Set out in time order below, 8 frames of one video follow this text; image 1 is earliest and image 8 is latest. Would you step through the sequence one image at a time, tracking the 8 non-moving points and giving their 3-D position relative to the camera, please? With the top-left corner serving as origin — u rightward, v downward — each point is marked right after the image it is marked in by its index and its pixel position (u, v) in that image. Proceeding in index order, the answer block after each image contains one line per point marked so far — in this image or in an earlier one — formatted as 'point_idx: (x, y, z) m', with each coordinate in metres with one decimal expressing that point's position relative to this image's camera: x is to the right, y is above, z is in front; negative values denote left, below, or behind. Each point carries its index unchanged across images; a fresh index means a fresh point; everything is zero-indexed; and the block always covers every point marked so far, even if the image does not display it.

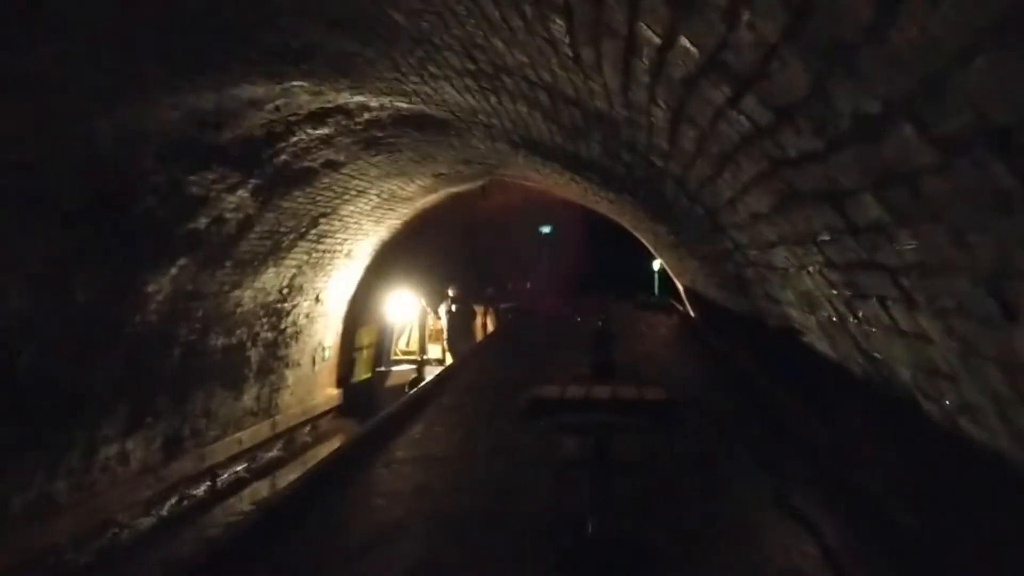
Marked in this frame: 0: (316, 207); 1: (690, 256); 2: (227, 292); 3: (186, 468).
0: (-1.5, +0.6, +9.4) m
1: (+0.9, +0.2, +6.4) m
2: (-2.1, 0.0, +9.2) m
3: (-2.4, -1.3, +9.0) m
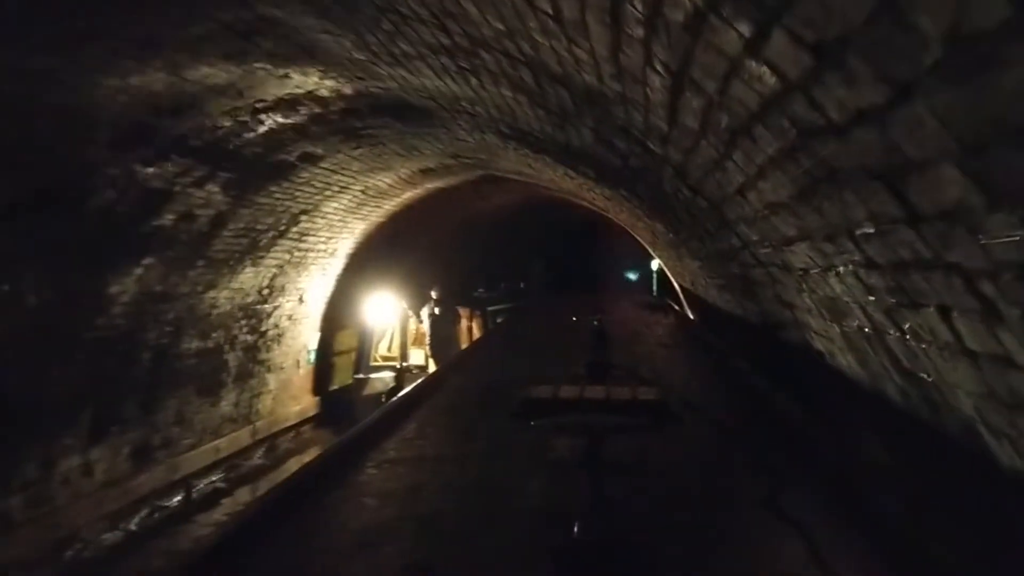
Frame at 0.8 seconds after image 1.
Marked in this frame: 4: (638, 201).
0: (-1.6, +0.6, +8.9) m
1: (+0.9, +0.2, +5.9) m
2: (-2.2, 0.0, +8.7) m
3: (-2.5, -1.3, +8.6) m
4: (+0.6, +0.4, +5.8) m
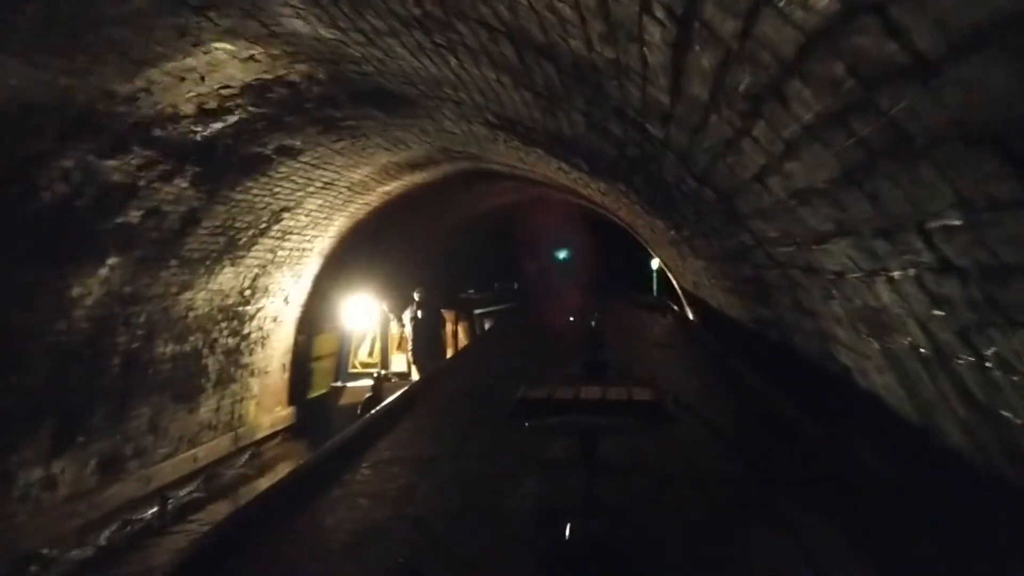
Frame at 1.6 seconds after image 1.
0: (-1.6, +0.6, +8.5) m
1: (+0.8, +0.2, +5.4) m
2: (-2.3, -0.1, +8.2) m
3: (-2.5, -1.3, +8.1) m
4: (+0.5, +0.4, +5.4) m
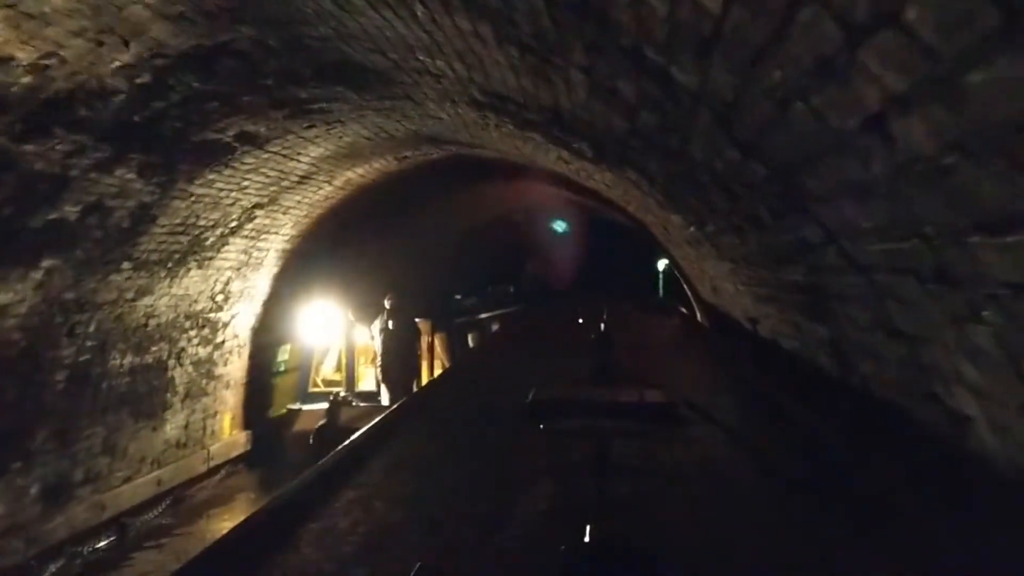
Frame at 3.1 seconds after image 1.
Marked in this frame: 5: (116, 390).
0: (-1.7, +0.6, +7.6) m
1: (+0.8, +0.1, +4.5) m
2: (-2.3, -0.1, +7.4) m
3: (-2.6, -1.4, +7.2) m
4: (+0.5, +0.4, +4.5) m
5: (-2.5, -0.6, +7.6) m
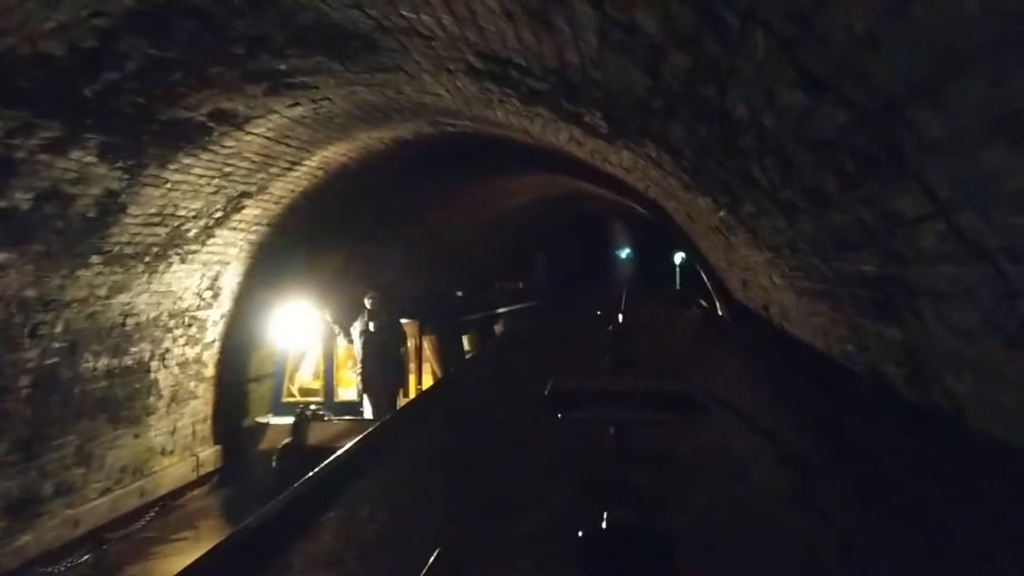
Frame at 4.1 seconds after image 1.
0: (-1.6, +0.6, +7.0) m
1: (+0.8, +0.1, +3.9) m
2: (-2.3, -0.1, +6.8) m
3: (-2.5, -1.4, +6.6) m
4: (+0.5, +0.4, +3.8) m
5: (-2.4, -0.6, +7.0) m
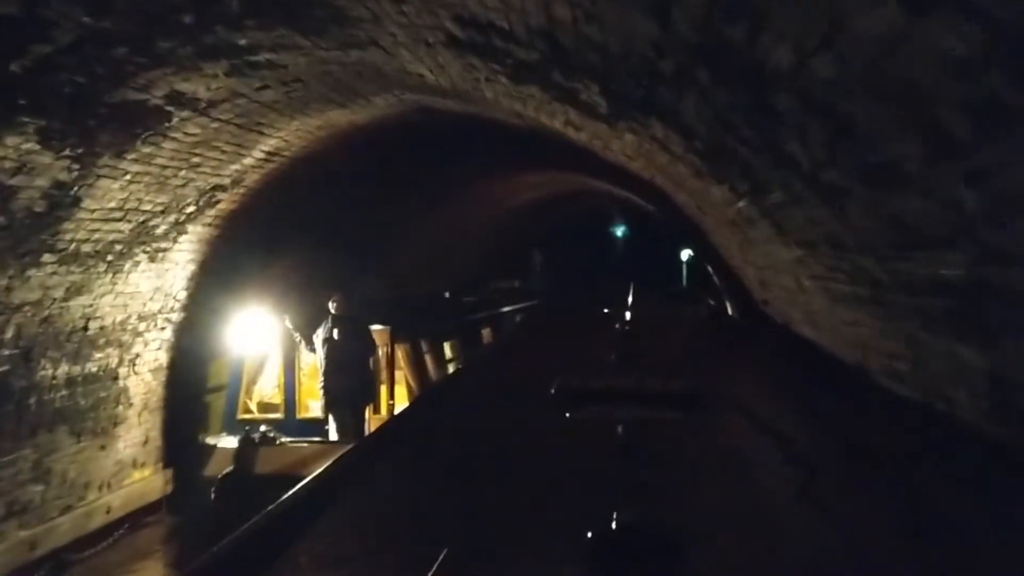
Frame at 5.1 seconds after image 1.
0: (-1.7, +0.6, +6.4) m
1: (+0.7, +0.1, +3.3) m
2: (-2.3, -0.1, +6.2) m
3: (-2.5, -1.4, +6.1) m
4: (+0.5, +0.4, +3.3) m
5: (-2.5, -0.6, +6.5) m
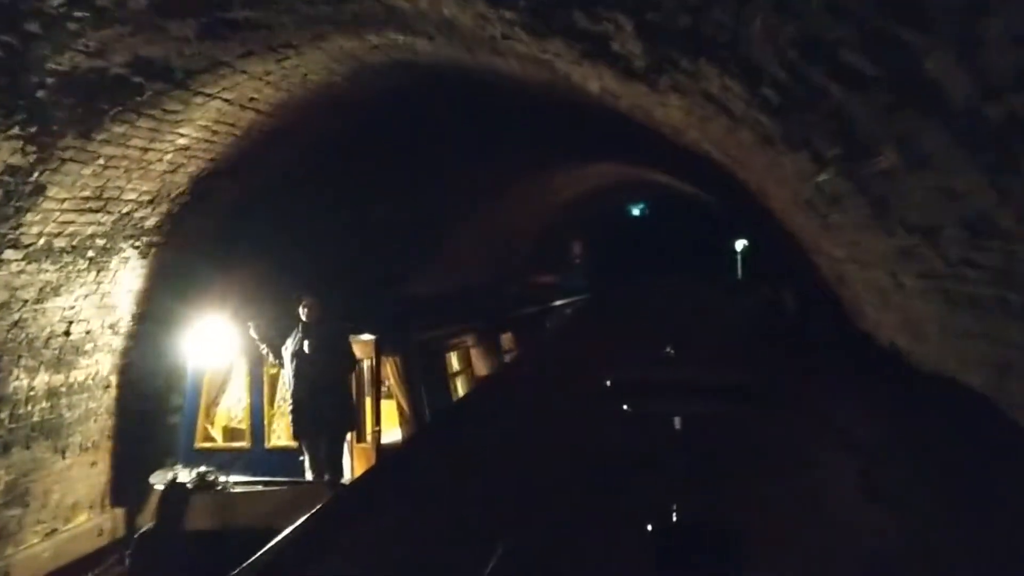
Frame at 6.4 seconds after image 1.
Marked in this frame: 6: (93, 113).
0: (-1.5, +0.6, +5.7) m
1: (+0.7, +0.1, +2.5) m
2: (-2.2, -0.1, +5.5) m
3: (-2.4, -1.4, +5.4) m
4: (+0.5, +0.4, +2.4) m
5: (-2.3, -0.6, +5.8) m
6: (-1.6, +0.7, +4.6) m
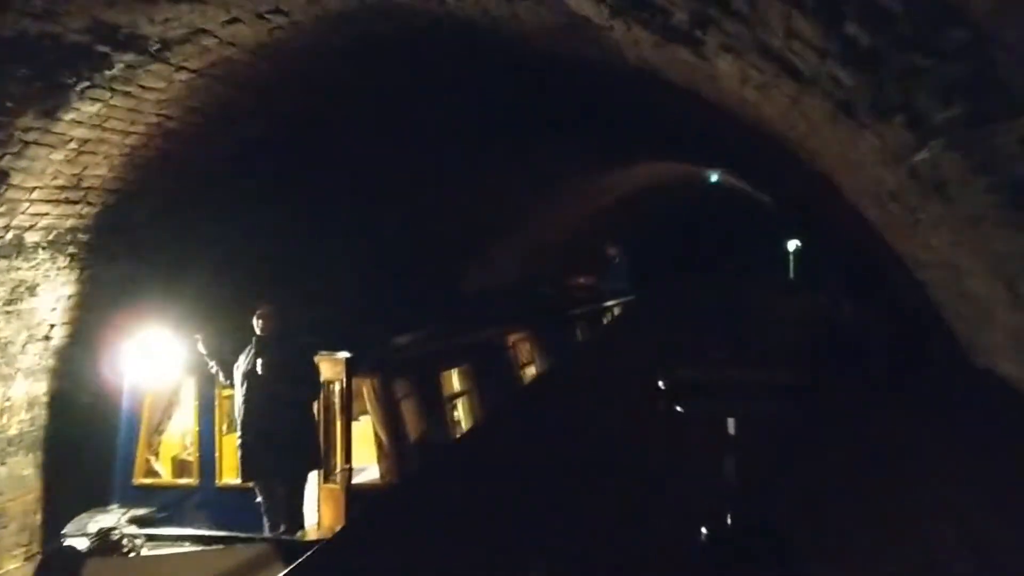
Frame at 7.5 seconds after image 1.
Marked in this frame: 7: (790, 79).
0: (-1.4, +0.6, +5.1) m
1: (+0.7, +0.1, +1.8) m
2: (-2.0, -0.1, +4.9) m
3: (-2.3, -1.4, +4.8) m
4: (+0.4, +0.4, +1.8) m
5: (-2.2, -0.6, +5.2) m
6: (-1.5, +0.6, +4.0) m
7: (+0.5, +0.4, +2.3) m
